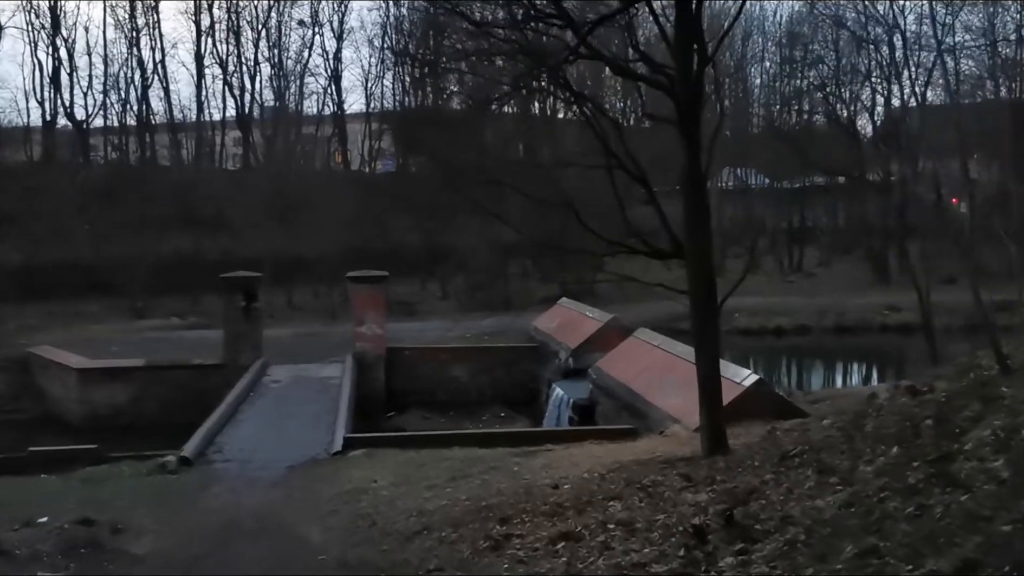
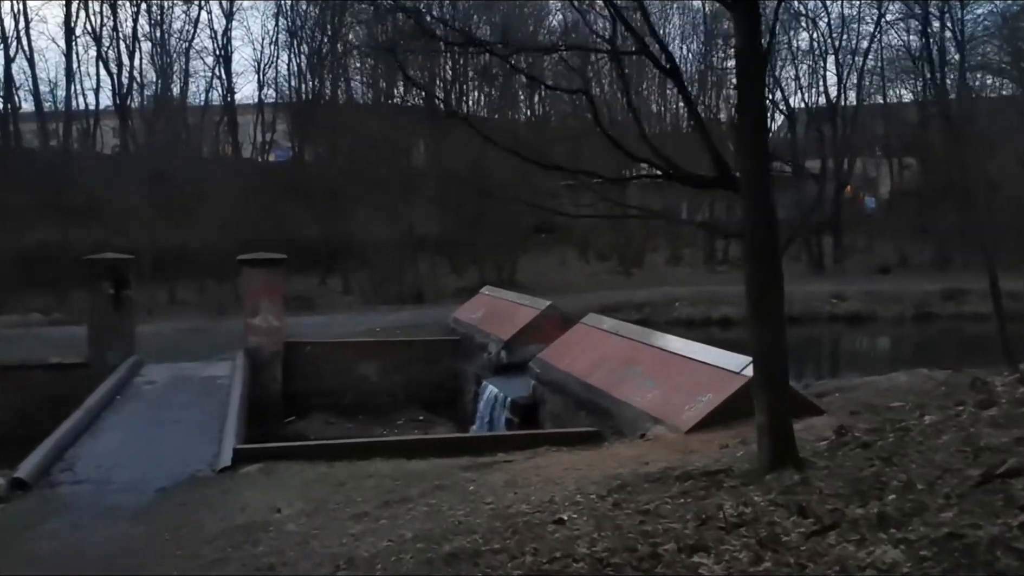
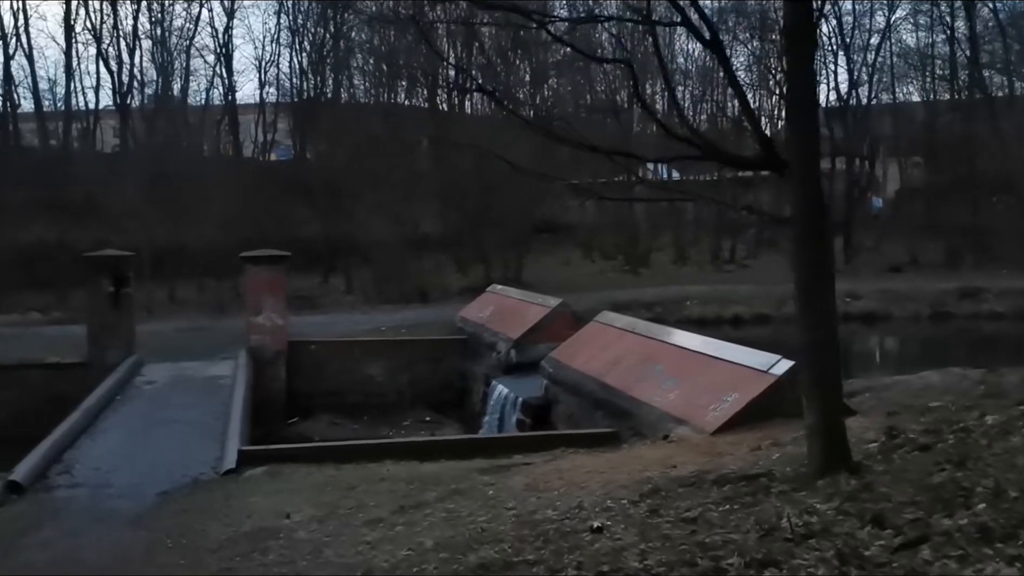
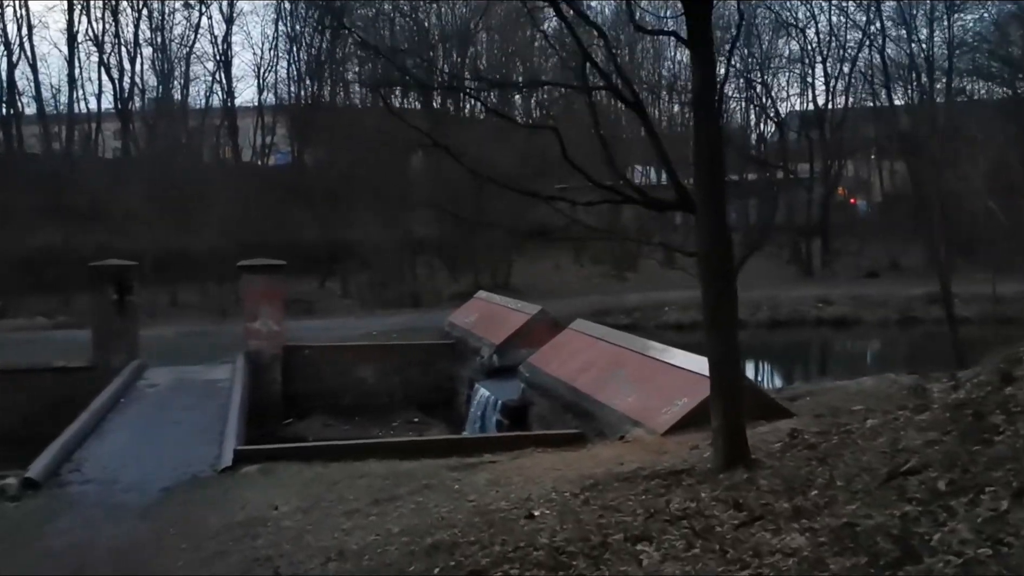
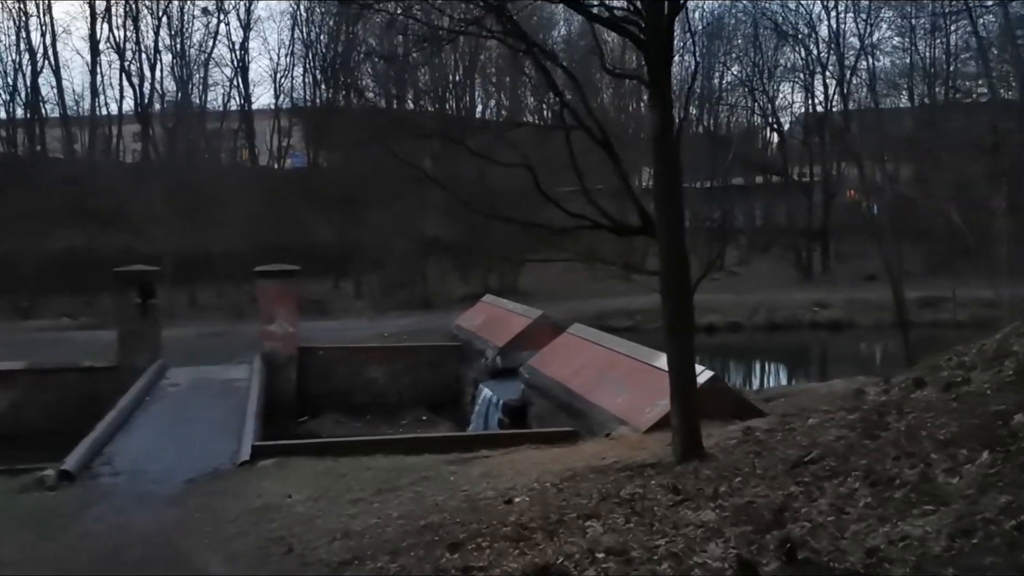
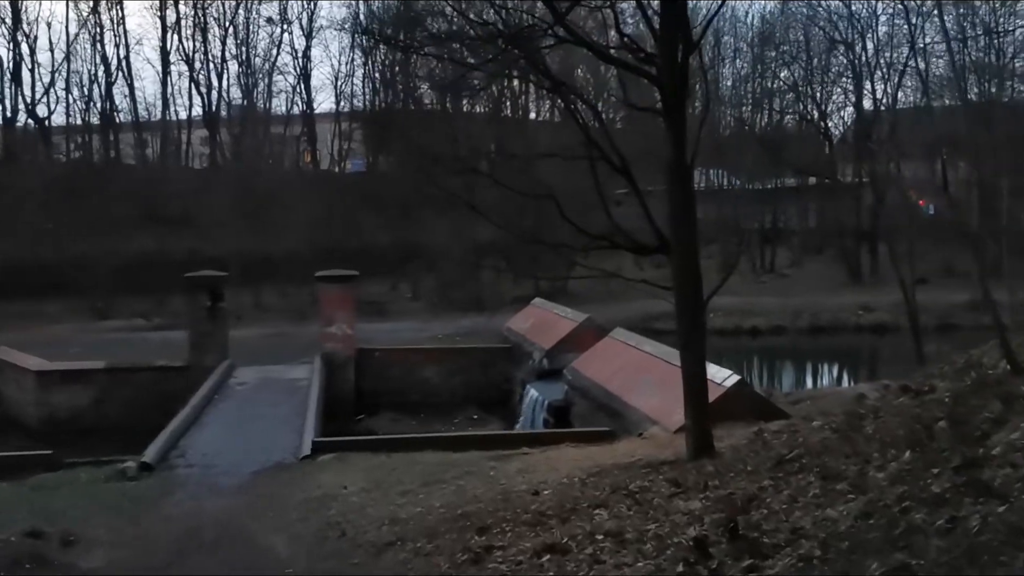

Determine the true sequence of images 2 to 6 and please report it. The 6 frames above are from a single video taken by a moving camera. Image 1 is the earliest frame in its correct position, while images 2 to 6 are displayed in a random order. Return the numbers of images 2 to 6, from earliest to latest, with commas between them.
6, 5, 4, 2, 3
